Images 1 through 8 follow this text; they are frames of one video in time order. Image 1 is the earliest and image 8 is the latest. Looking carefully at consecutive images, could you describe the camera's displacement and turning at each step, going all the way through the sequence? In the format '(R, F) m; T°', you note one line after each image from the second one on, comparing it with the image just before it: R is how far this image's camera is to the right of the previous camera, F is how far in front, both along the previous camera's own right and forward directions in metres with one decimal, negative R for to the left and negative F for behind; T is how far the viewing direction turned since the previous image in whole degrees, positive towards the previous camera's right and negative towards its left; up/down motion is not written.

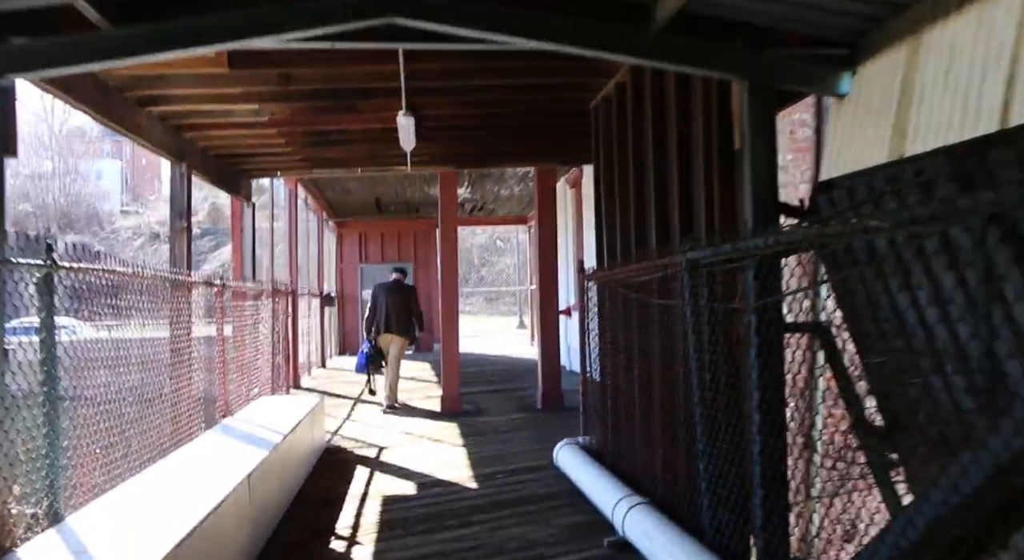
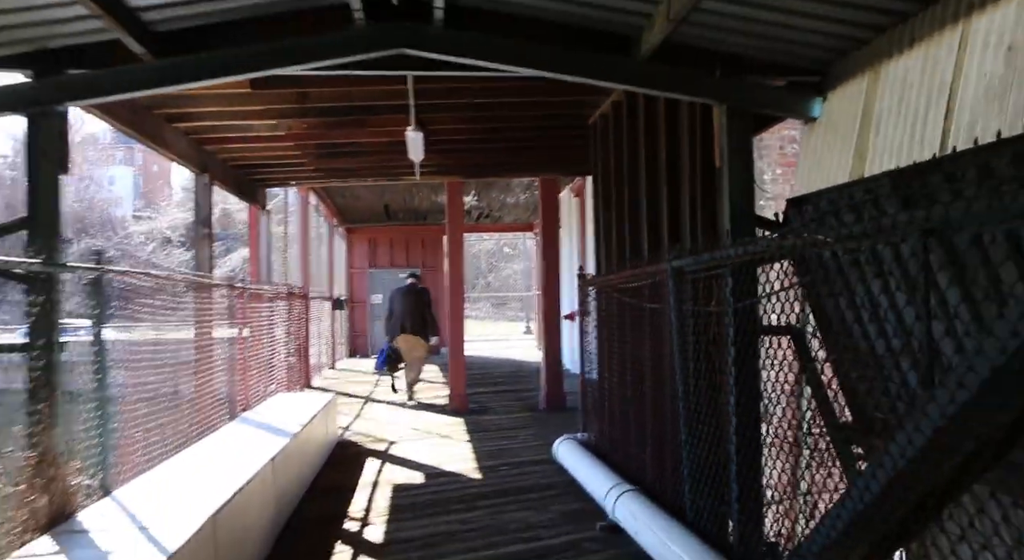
(0.0, -0.3) m; -1°
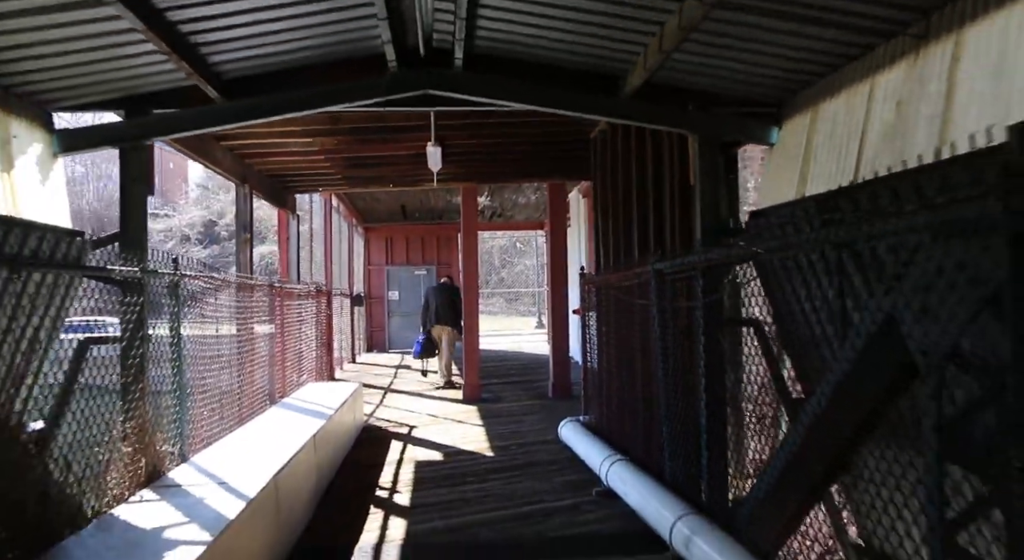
(0.0, -0.6) m; -1°
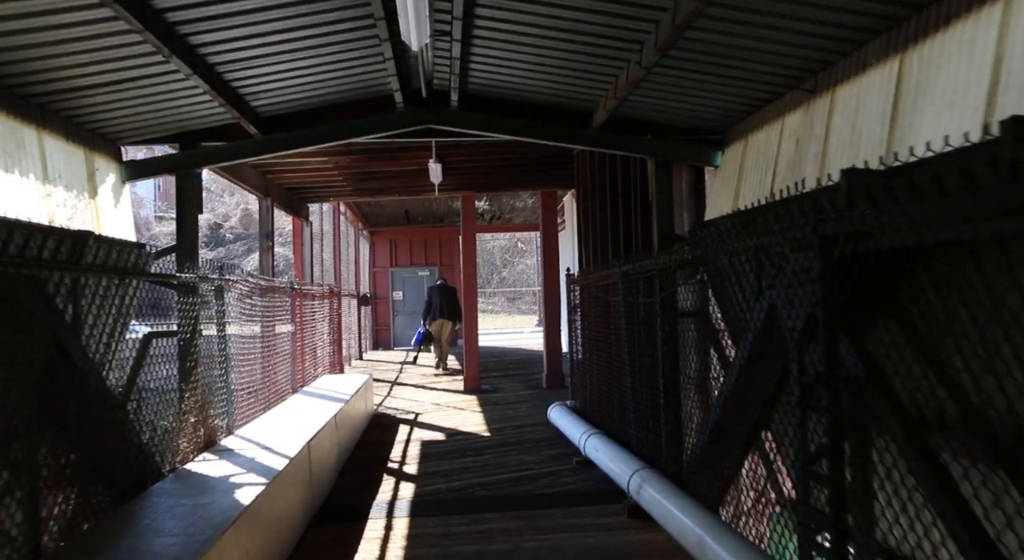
(+0.1, -0.7) m; 0°
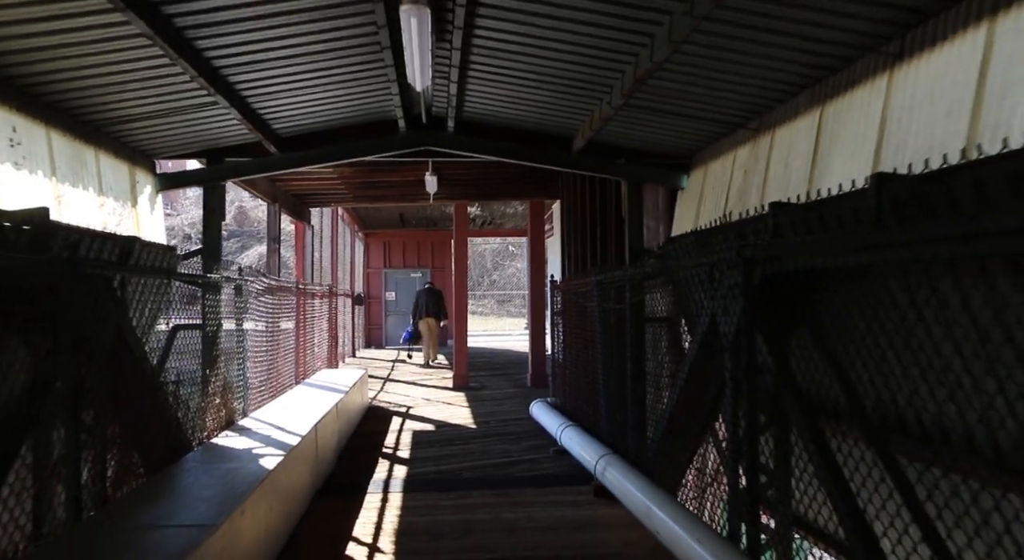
(0.0, -0.5) m; +1°
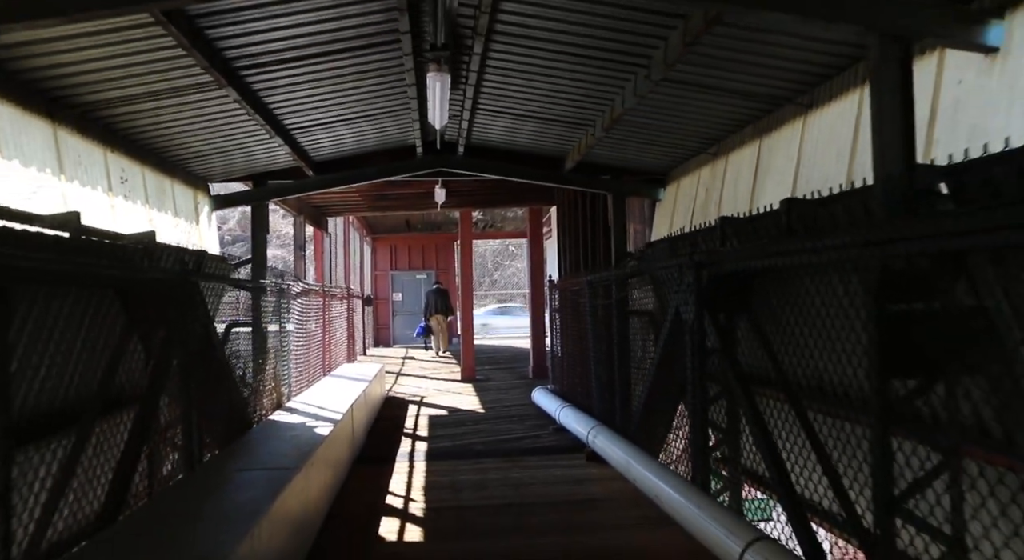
(0.0, -0.8) m; 0°
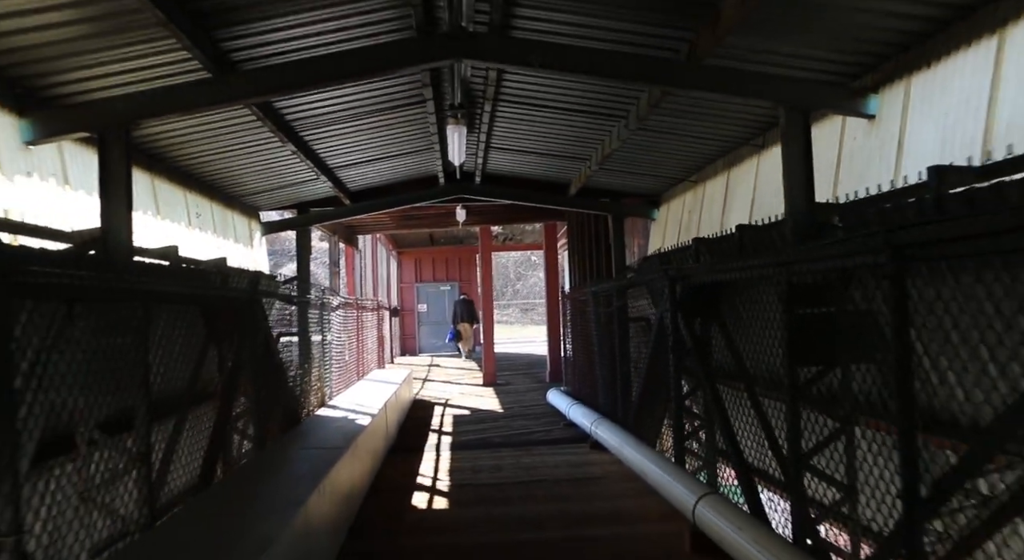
(+0.1, -0.7) m; -2°
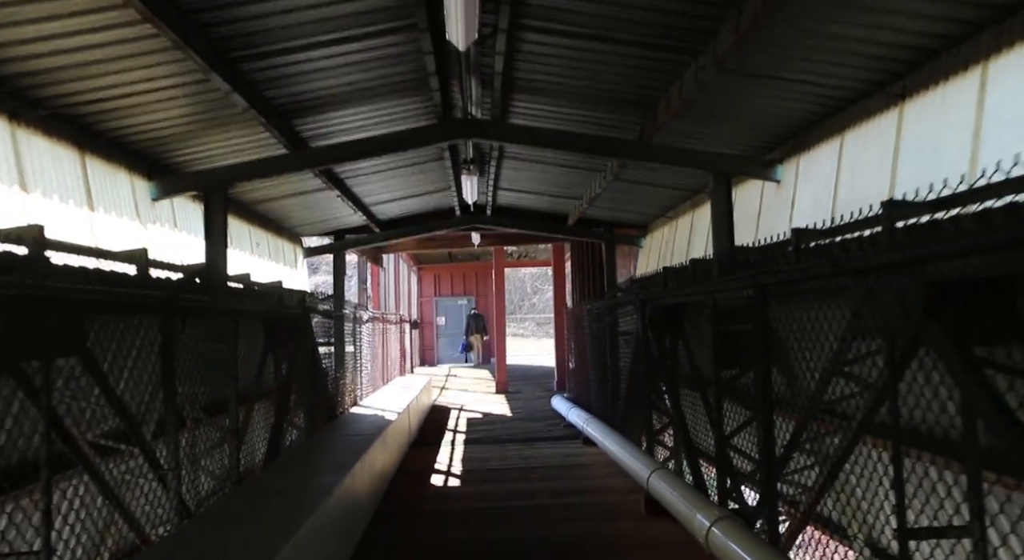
(+0.2, -1.0) m; -2°
